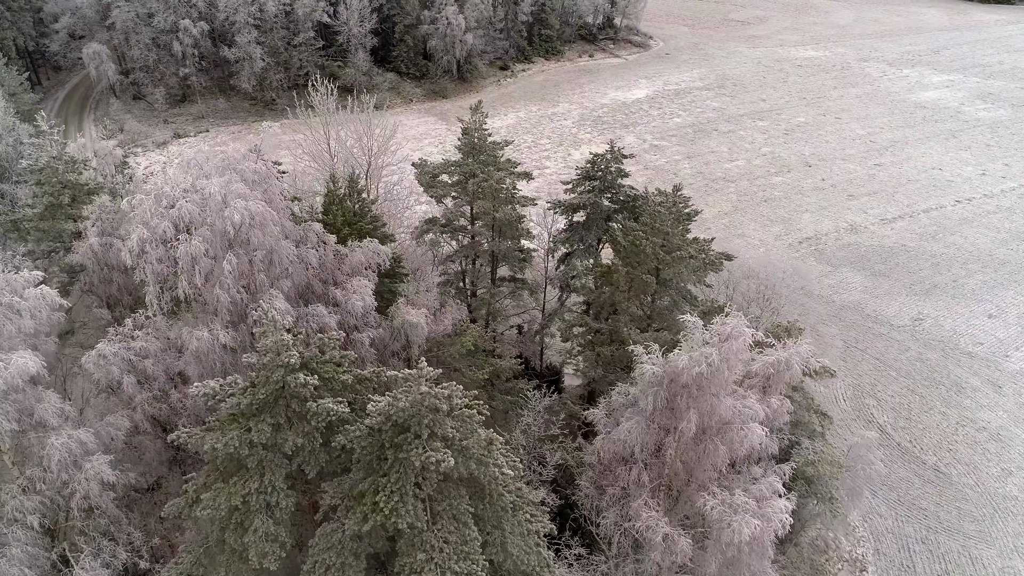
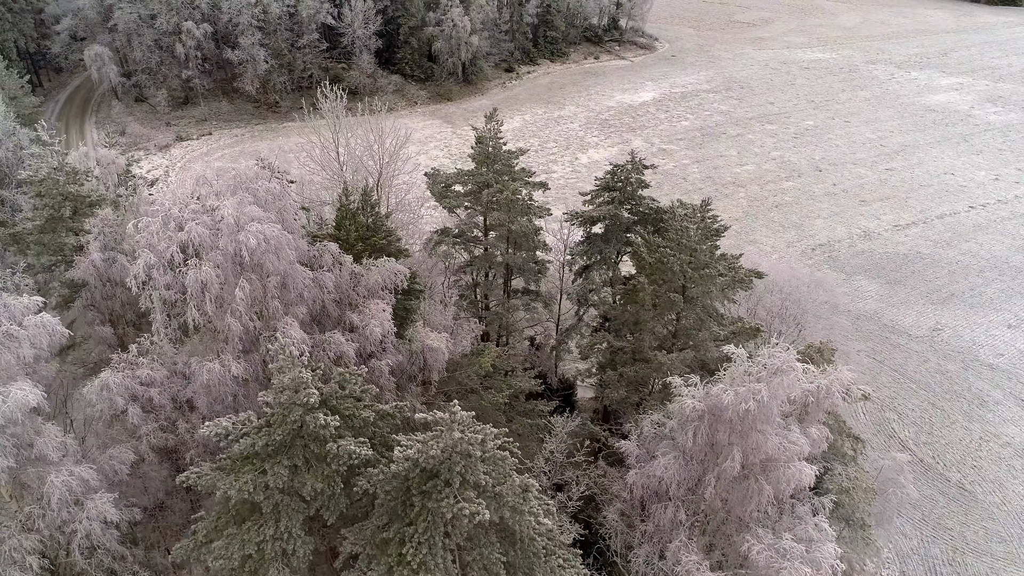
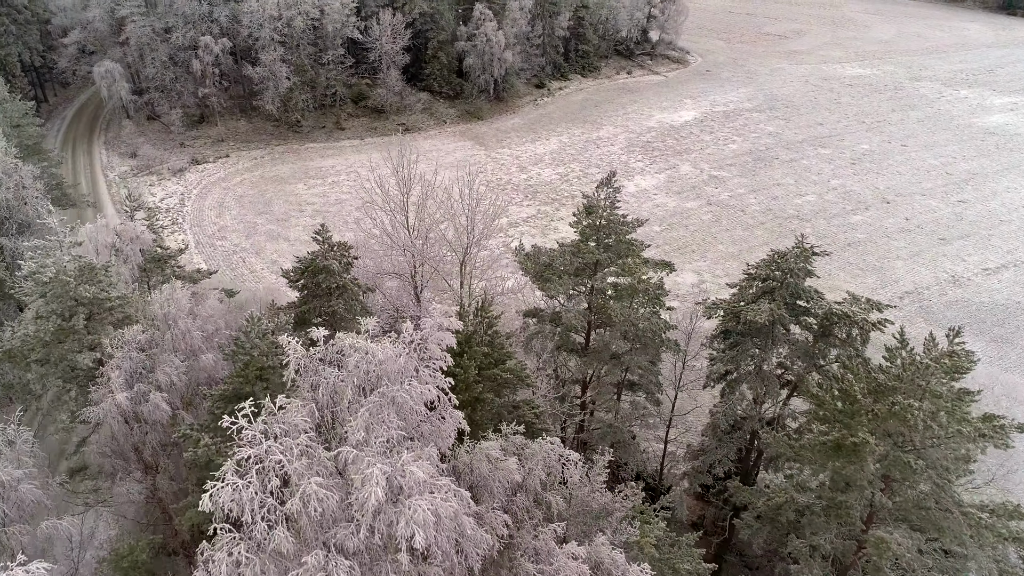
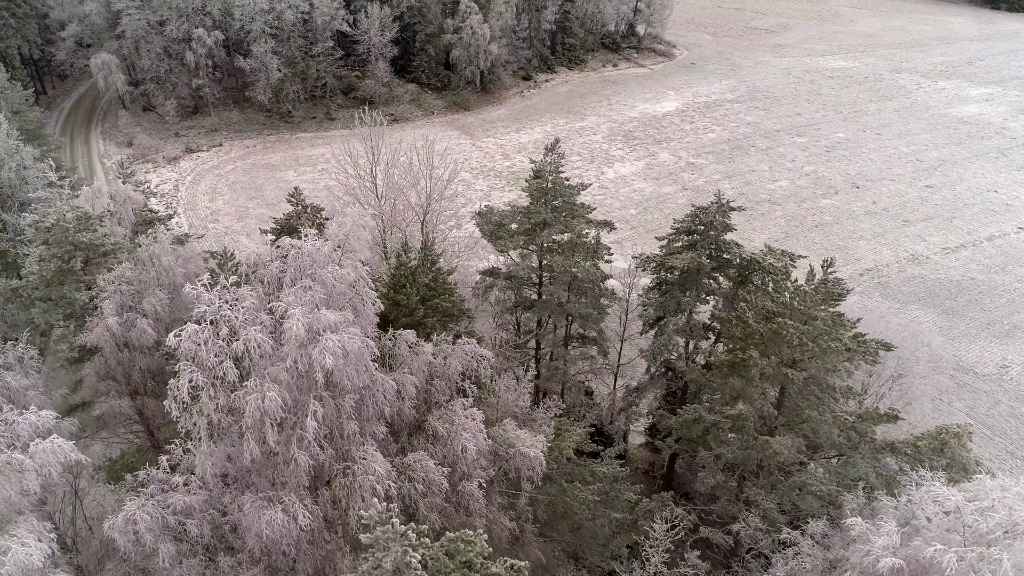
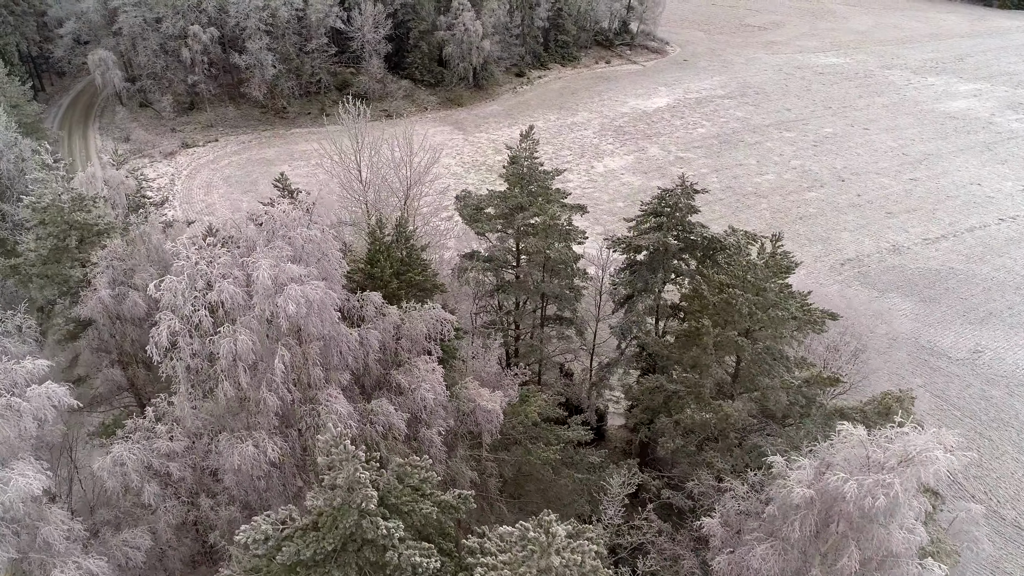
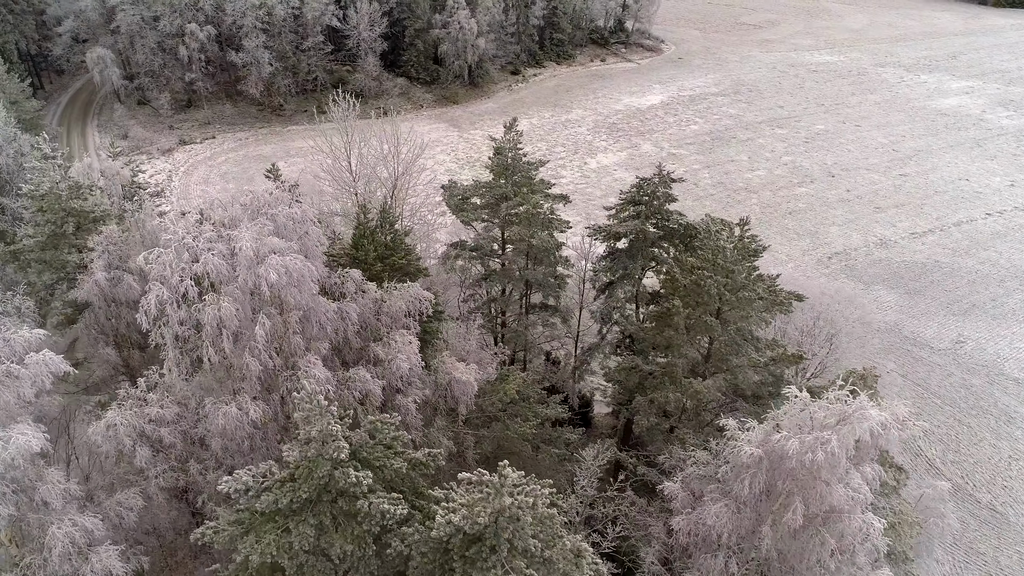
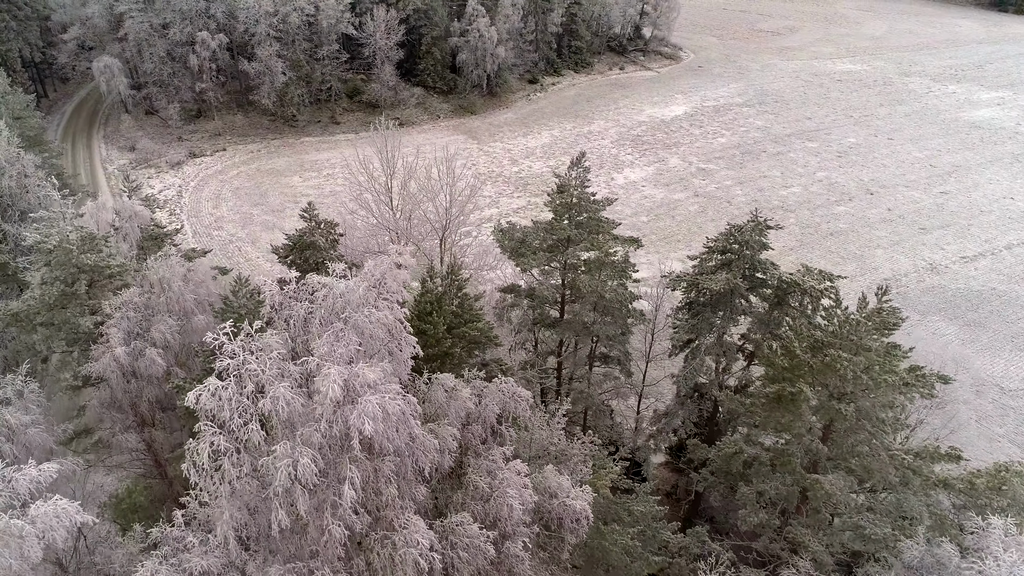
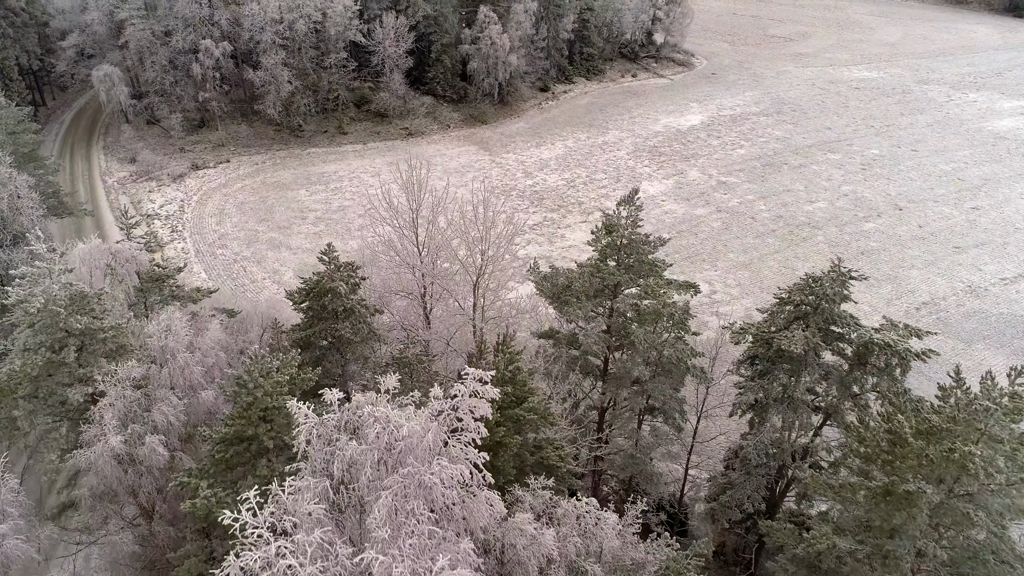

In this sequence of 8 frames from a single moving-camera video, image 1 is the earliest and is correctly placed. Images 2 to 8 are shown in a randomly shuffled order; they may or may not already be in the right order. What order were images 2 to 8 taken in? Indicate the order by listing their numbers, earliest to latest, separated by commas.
2, 6, 5, 4, 7, 3, 8
